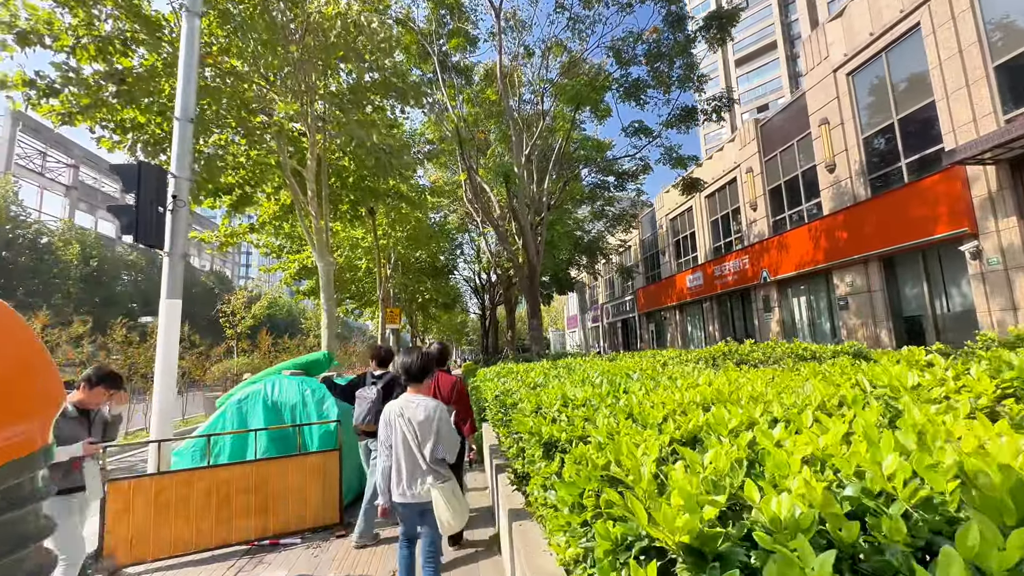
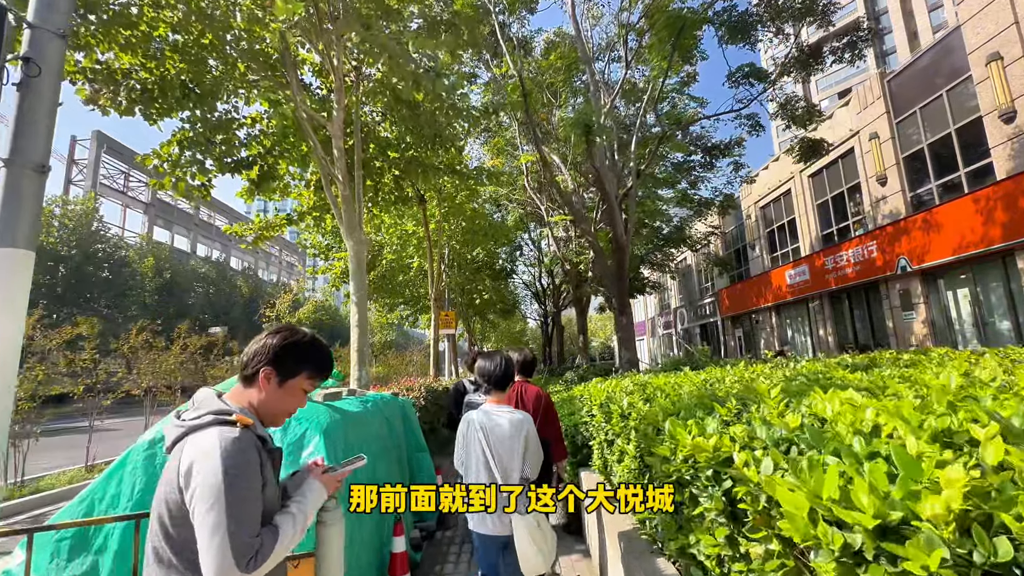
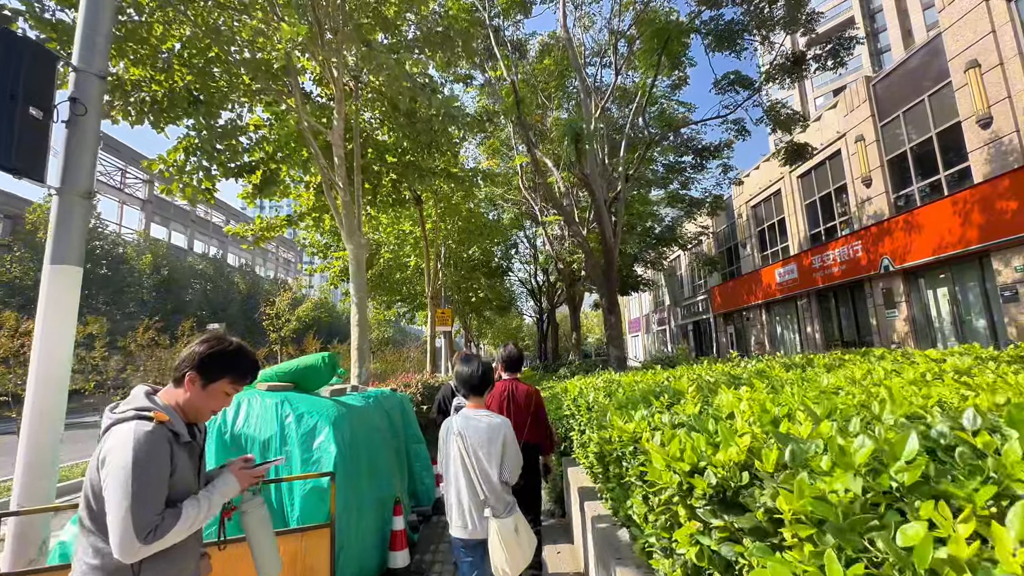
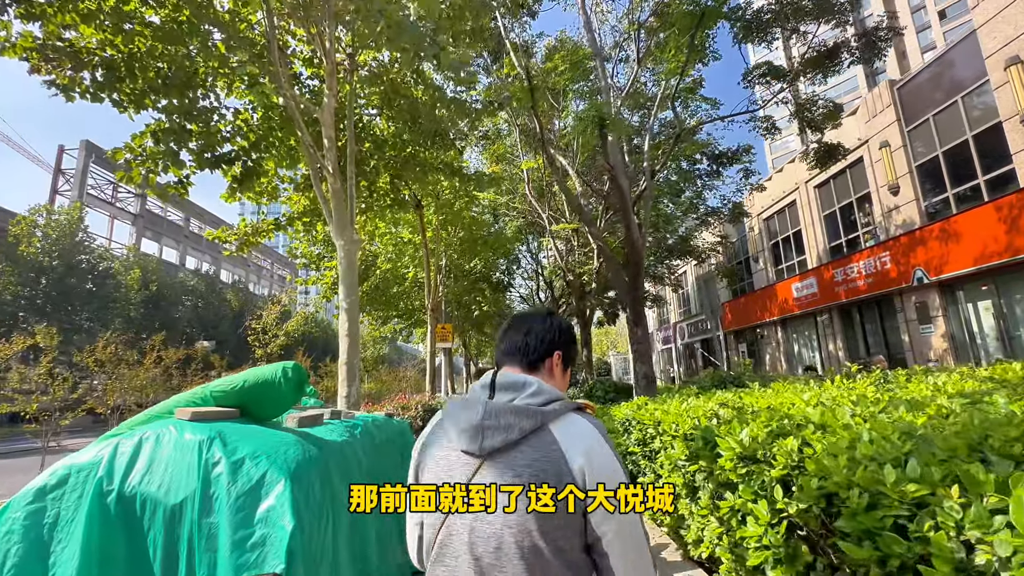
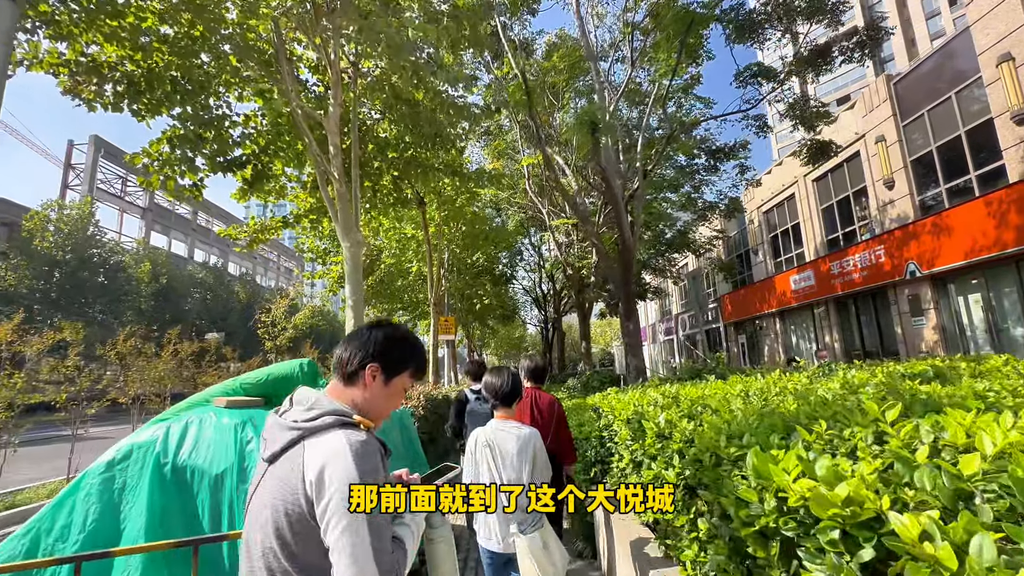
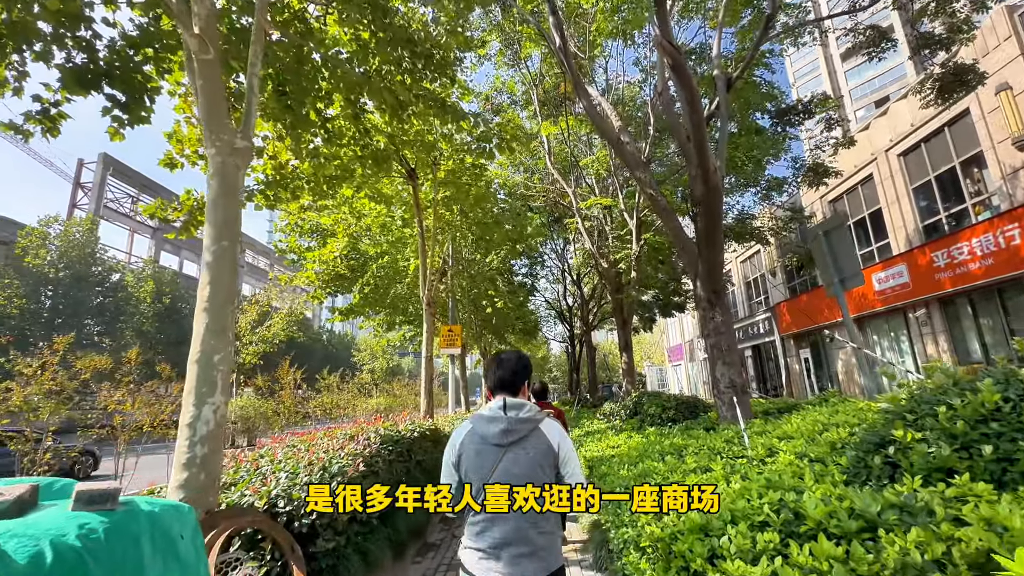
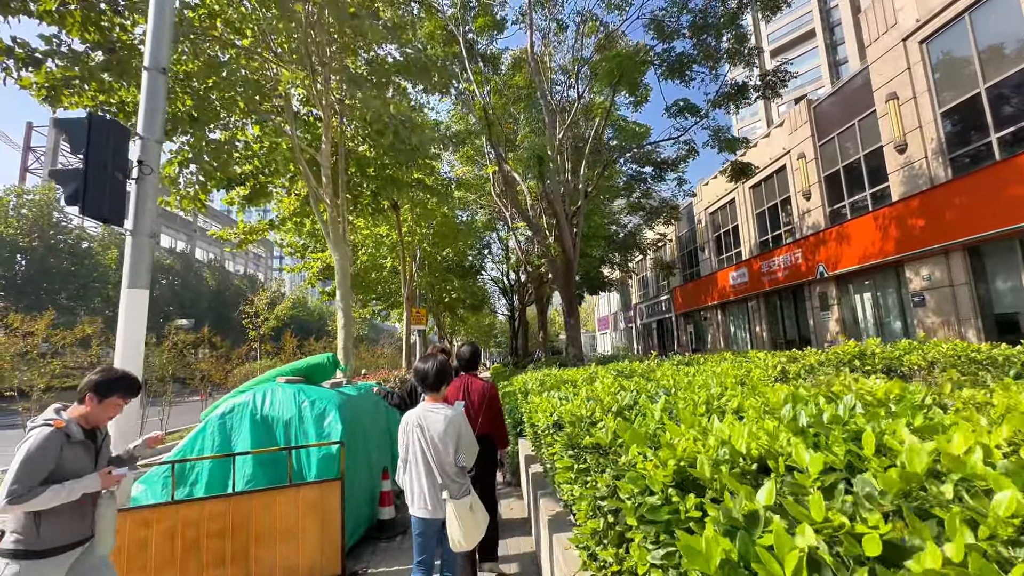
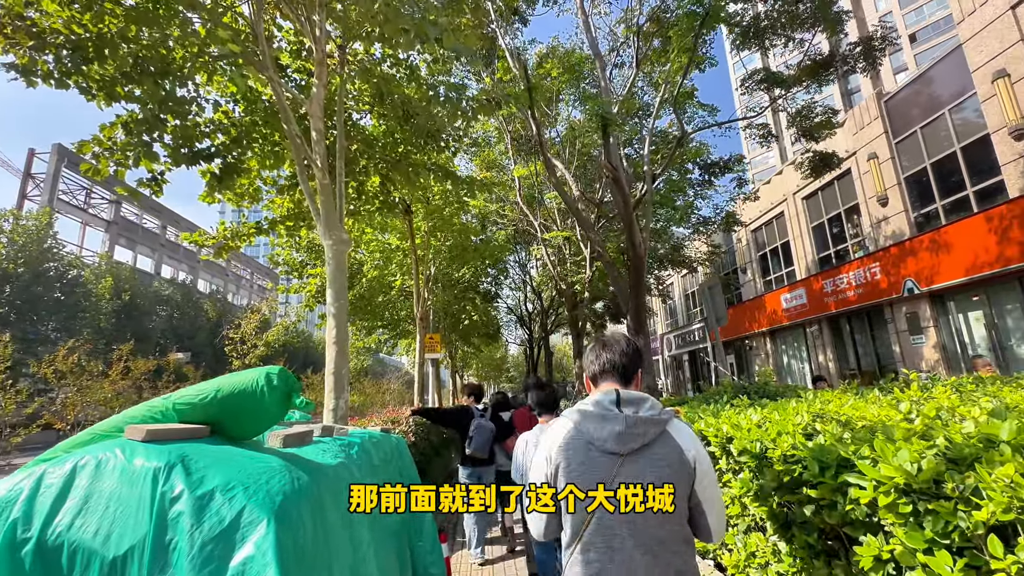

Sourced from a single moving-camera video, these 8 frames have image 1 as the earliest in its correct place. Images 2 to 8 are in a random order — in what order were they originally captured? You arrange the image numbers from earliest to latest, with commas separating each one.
7, 3, 2, 5, 4, 8, 6
